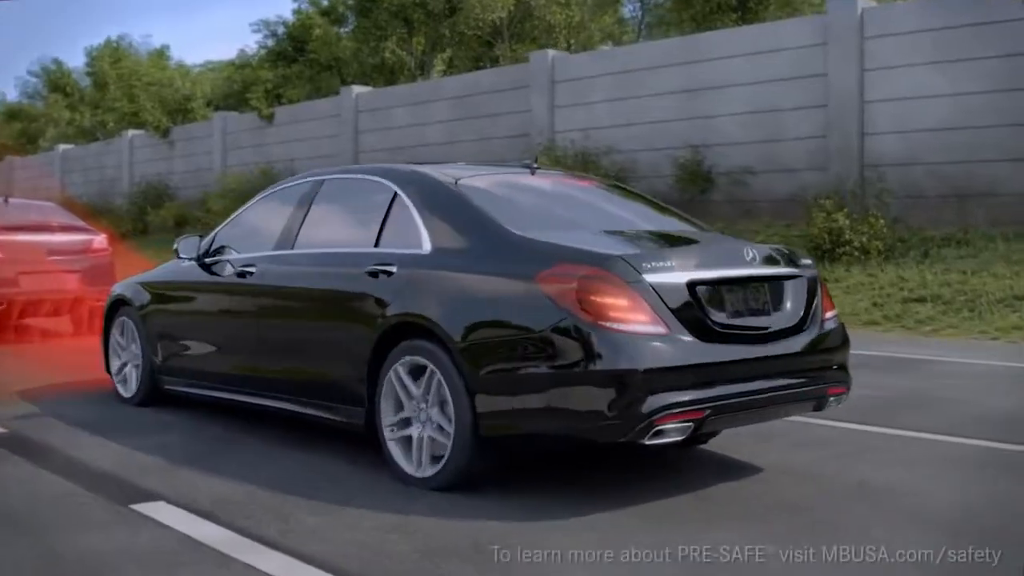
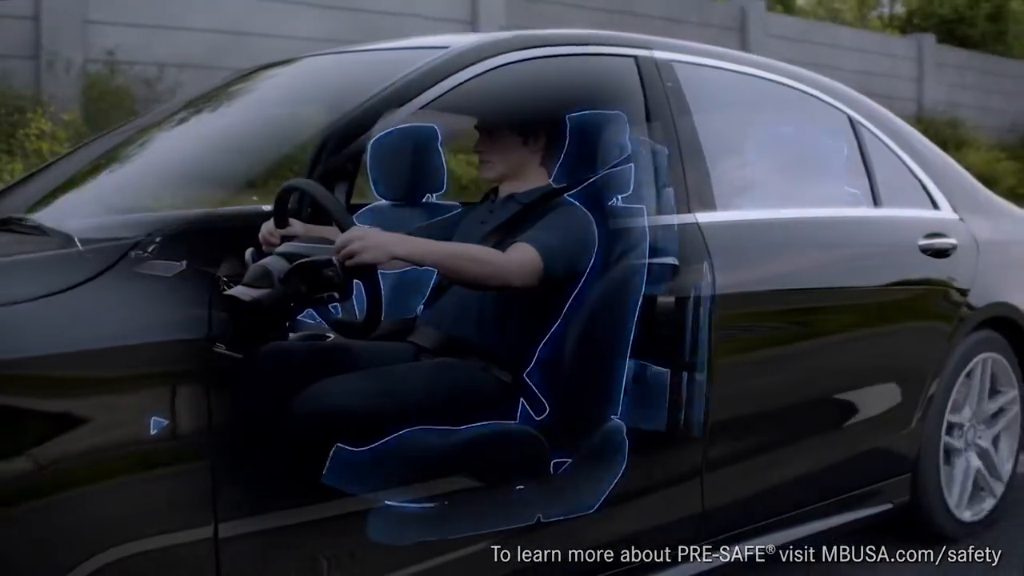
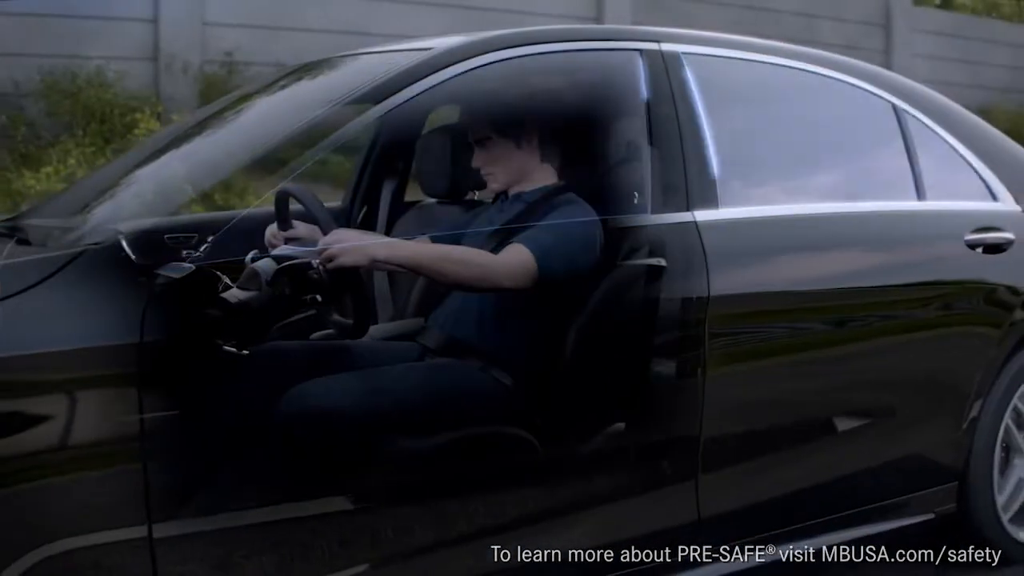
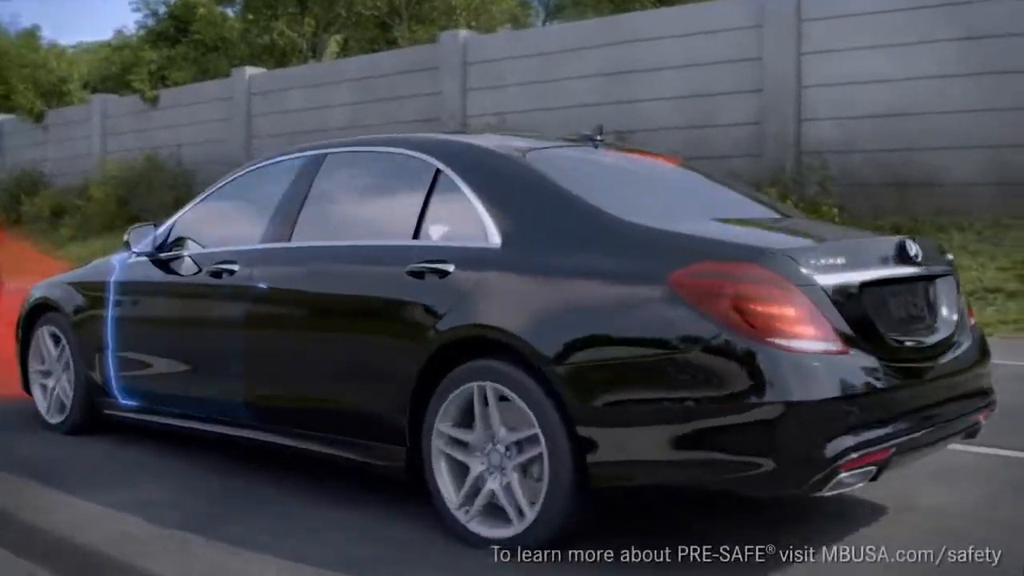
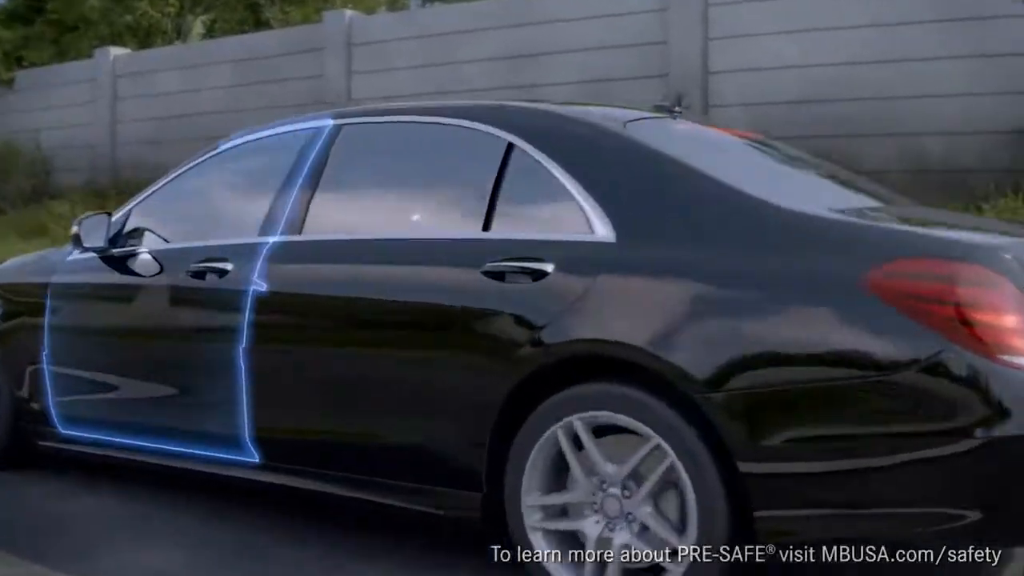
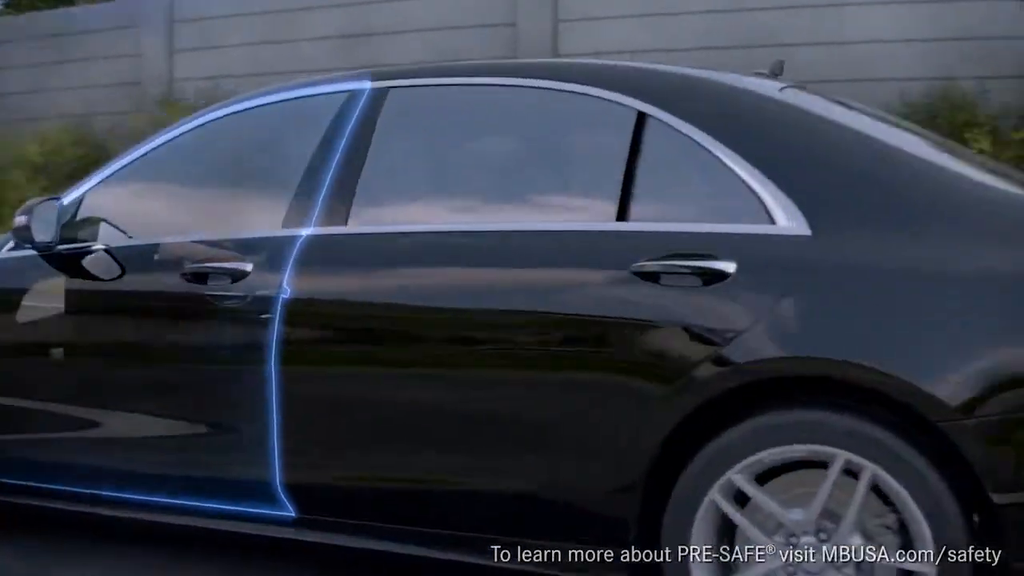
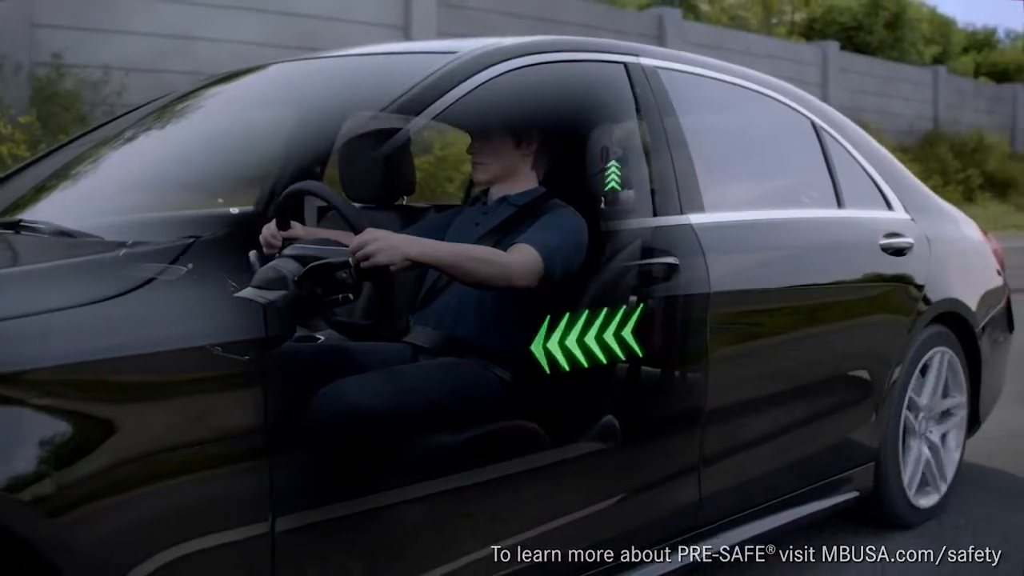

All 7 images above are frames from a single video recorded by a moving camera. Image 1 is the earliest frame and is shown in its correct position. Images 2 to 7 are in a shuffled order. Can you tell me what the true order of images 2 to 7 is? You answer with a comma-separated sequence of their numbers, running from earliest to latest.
4, 5, 6, 3, 2, 7
